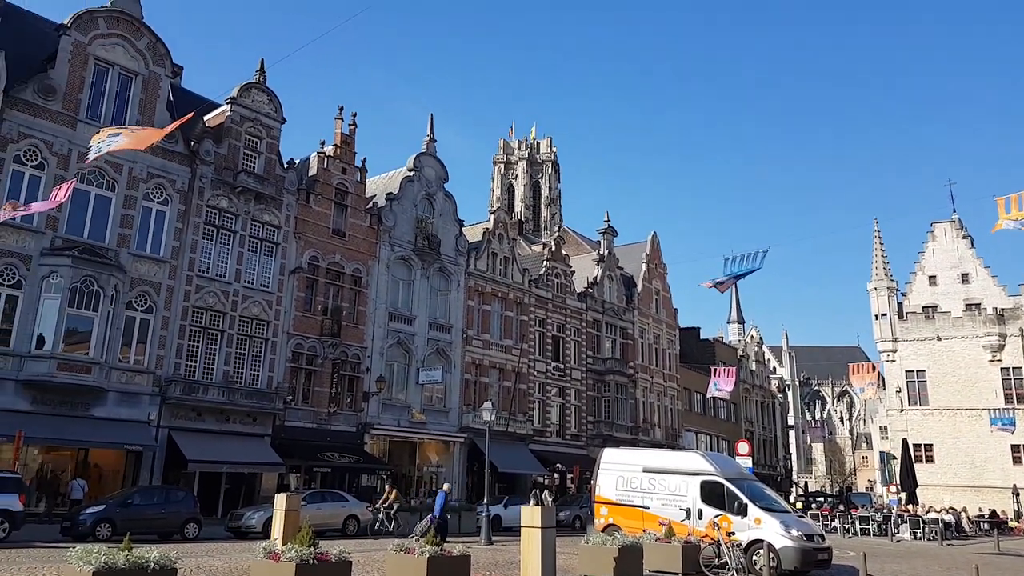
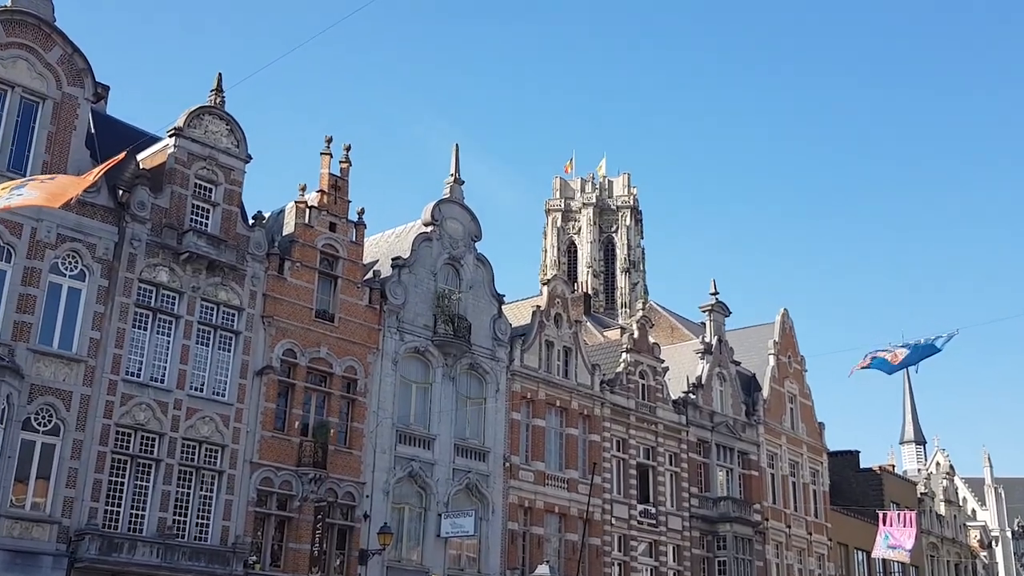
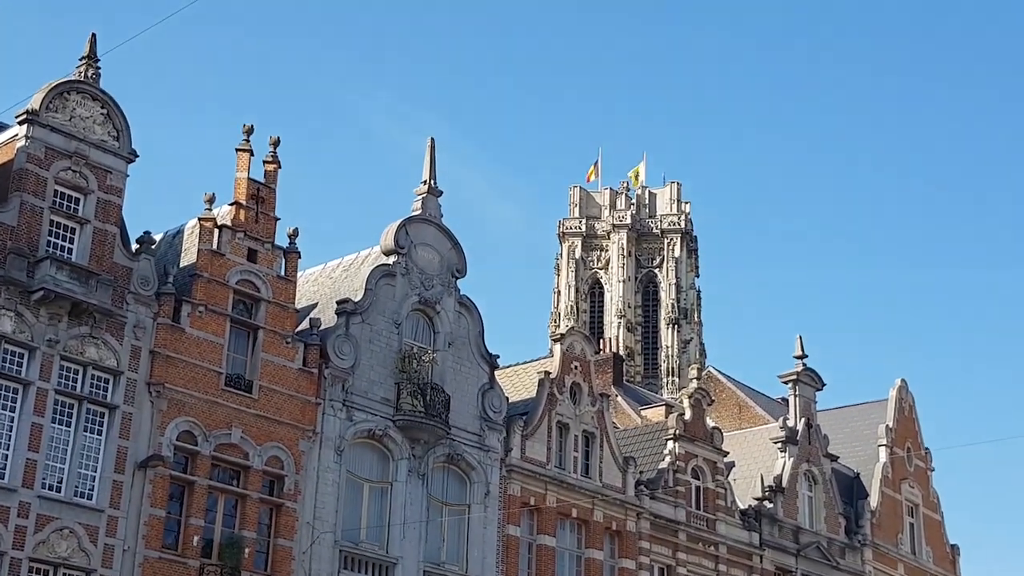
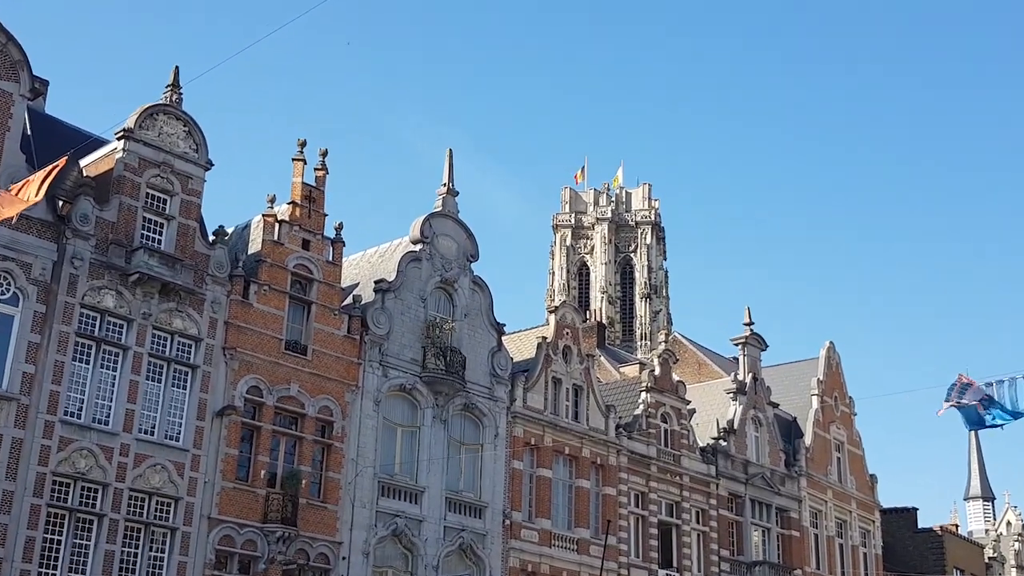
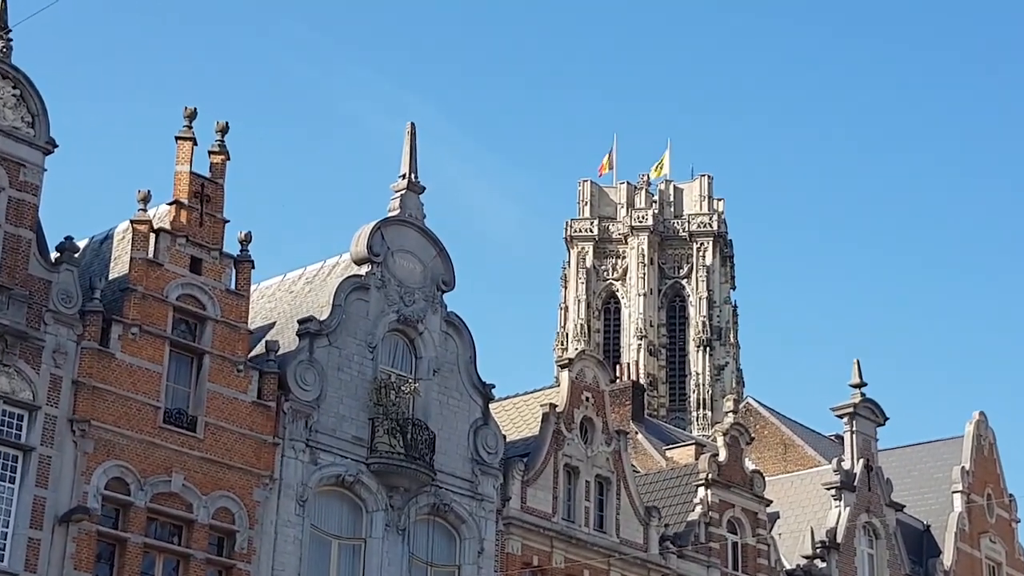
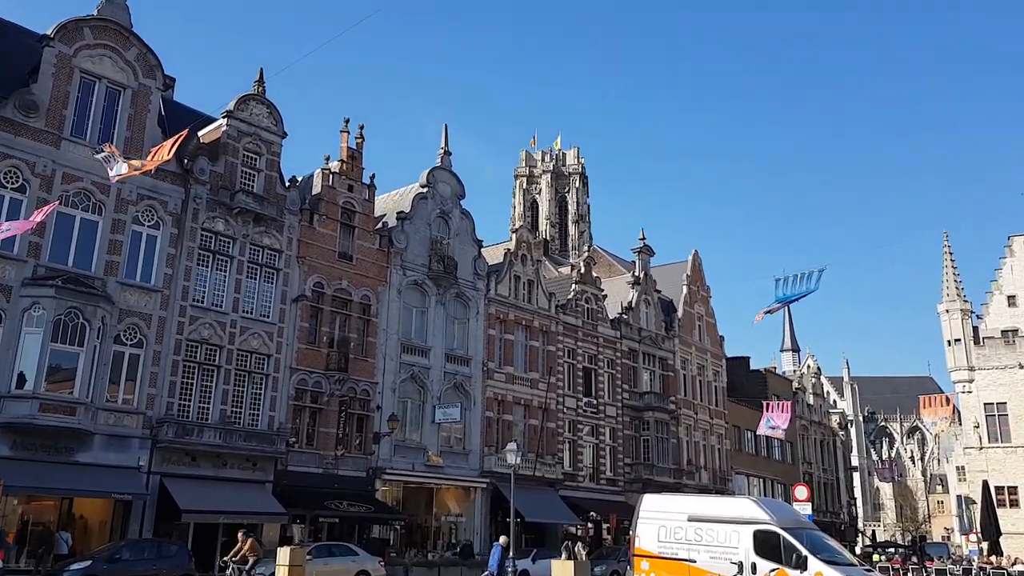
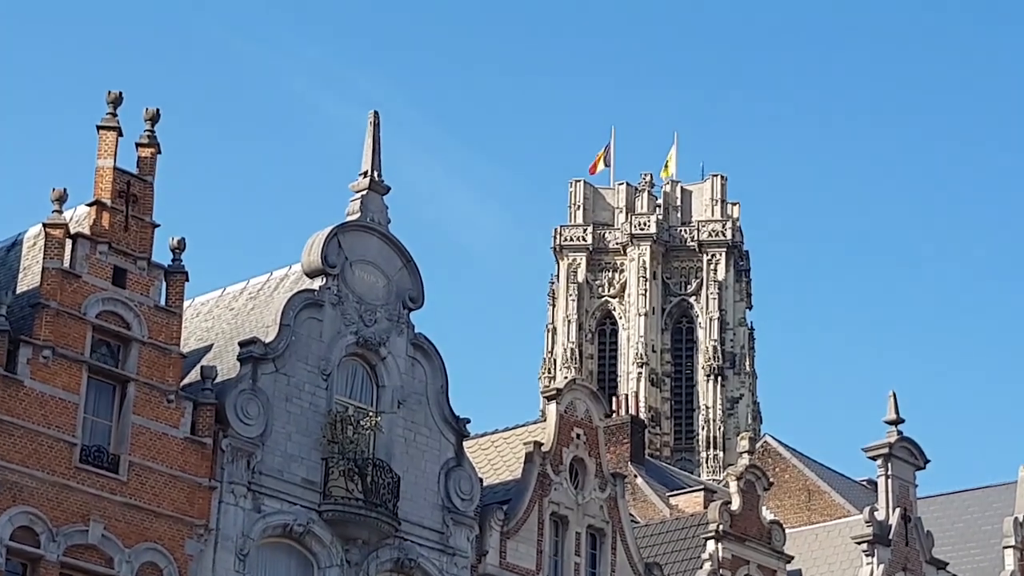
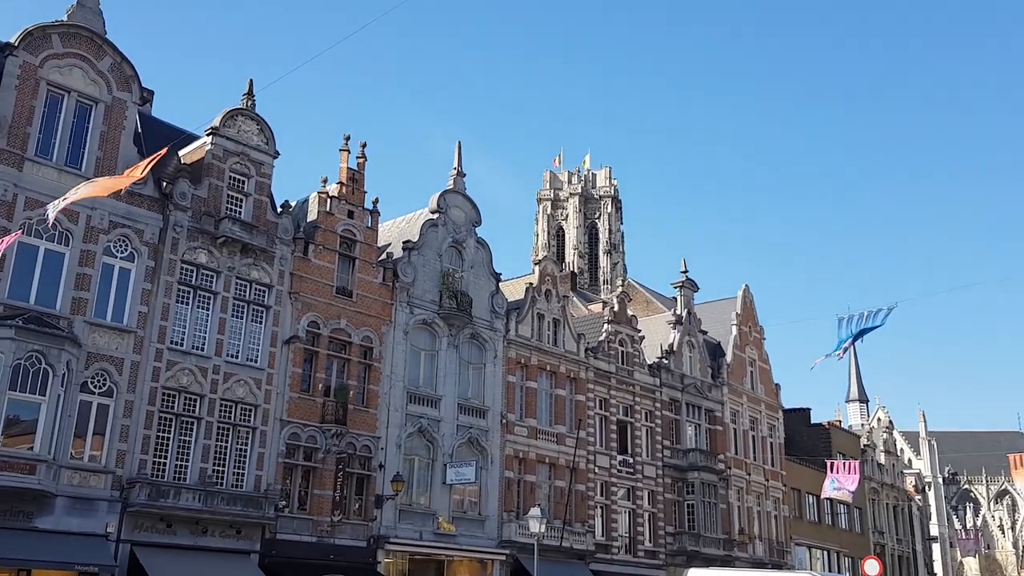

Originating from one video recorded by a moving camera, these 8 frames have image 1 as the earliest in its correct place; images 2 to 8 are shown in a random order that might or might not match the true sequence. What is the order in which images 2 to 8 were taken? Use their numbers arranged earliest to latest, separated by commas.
6, 8, 2, 4, 3, 5, 7
